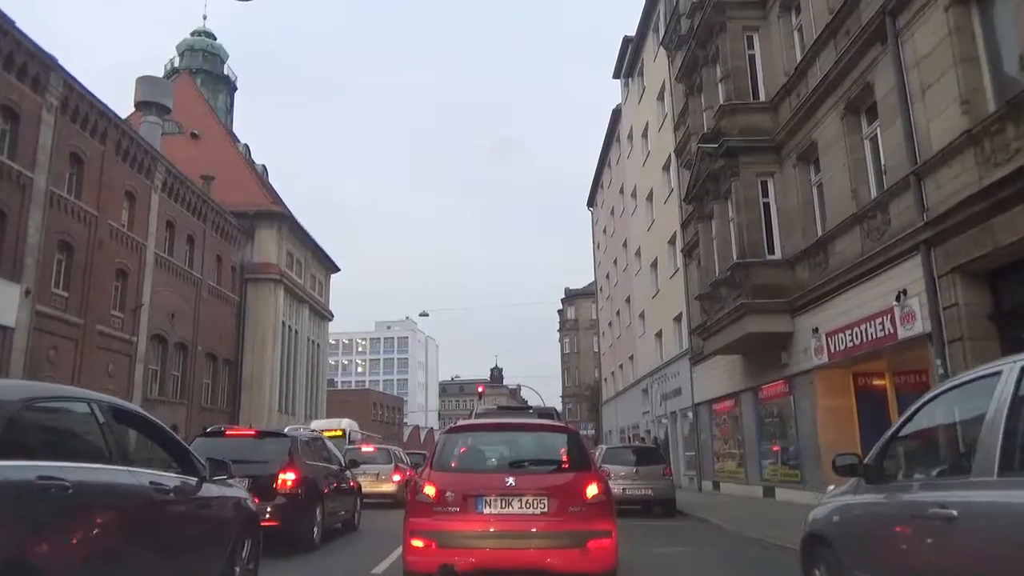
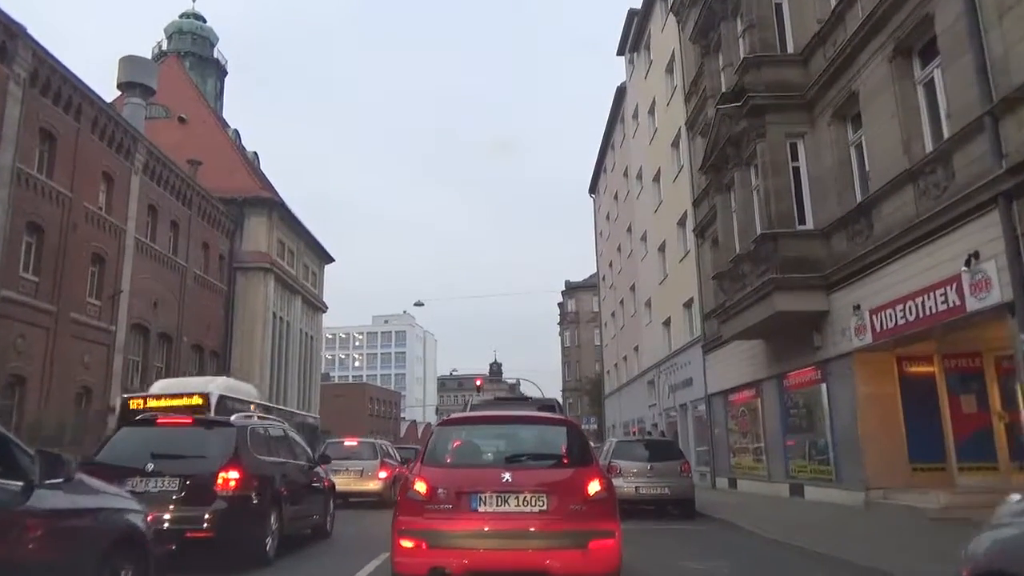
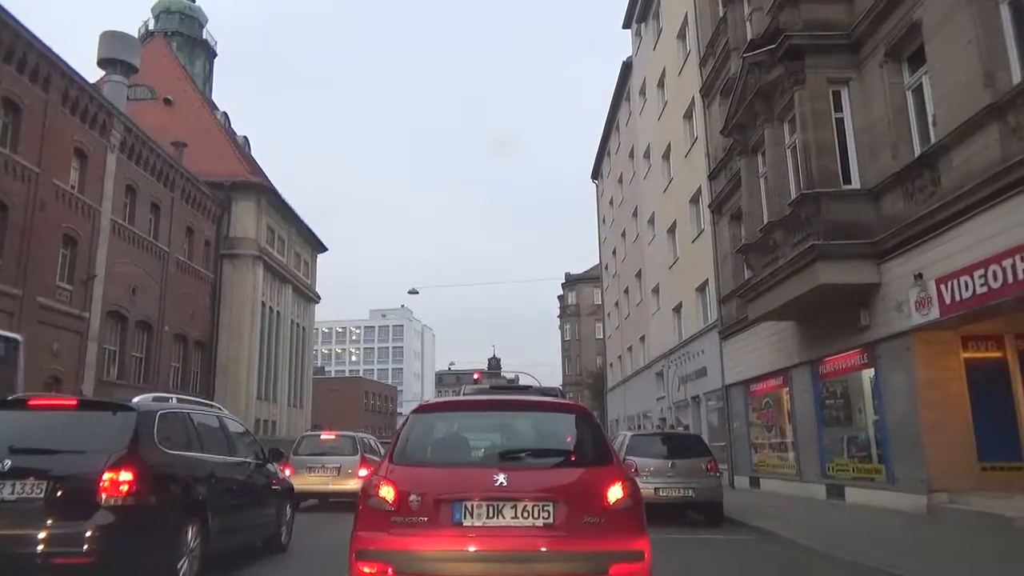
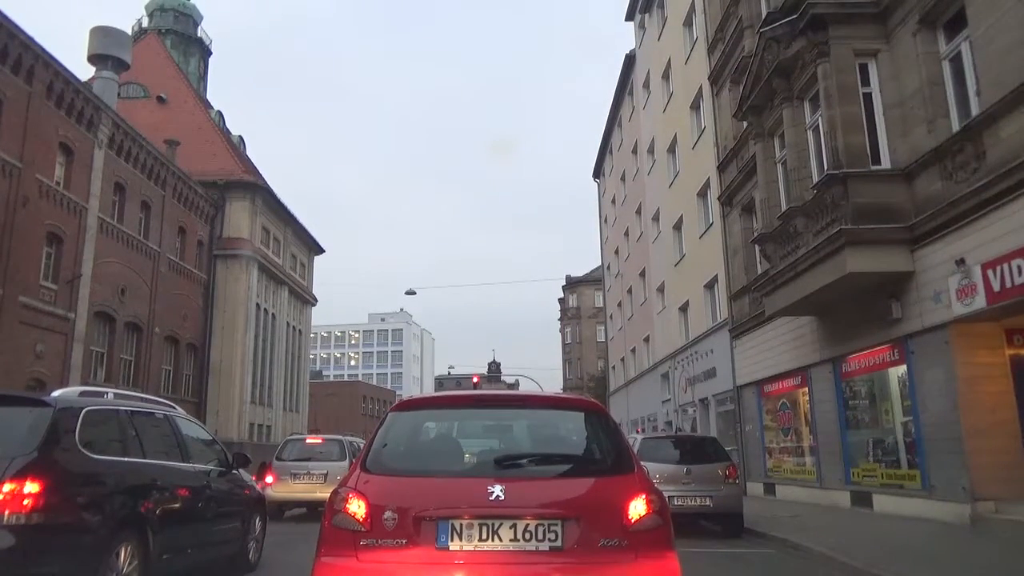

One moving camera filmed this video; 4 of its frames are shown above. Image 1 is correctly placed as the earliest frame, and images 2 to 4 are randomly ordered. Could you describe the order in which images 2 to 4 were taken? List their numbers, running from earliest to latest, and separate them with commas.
2, 3, 4
